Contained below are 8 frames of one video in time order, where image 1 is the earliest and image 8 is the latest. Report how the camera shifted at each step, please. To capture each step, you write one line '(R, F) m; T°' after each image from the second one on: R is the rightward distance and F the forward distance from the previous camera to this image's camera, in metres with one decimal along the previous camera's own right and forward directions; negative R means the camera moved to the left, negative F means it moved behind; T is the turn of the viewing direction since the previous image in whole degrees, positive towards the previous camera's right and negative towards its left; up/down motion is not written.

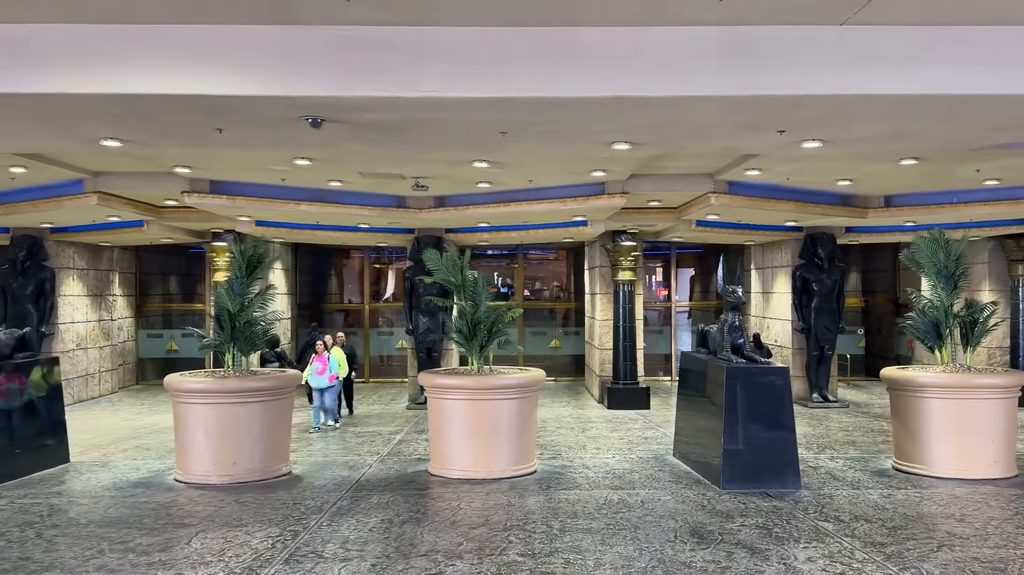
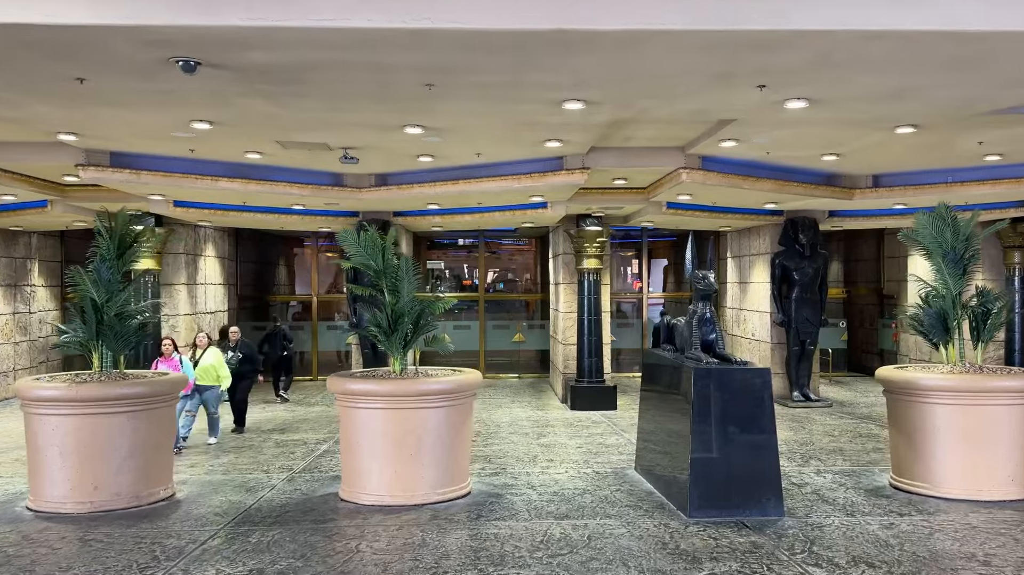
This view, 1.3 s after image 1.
(+0.3, +1.0) m; +1°
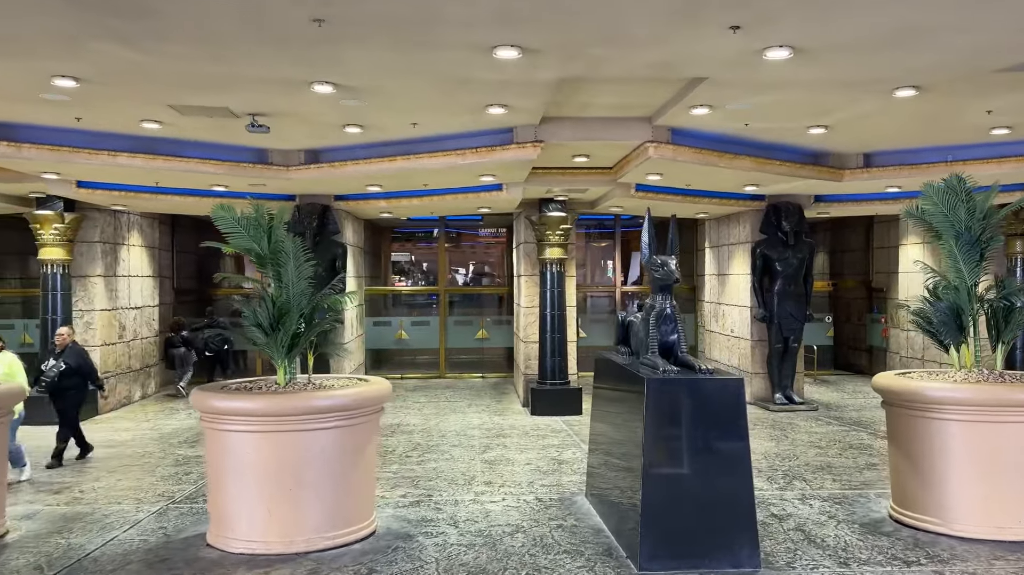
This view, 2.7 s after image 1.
(+0.4, +1.0) m; +1°
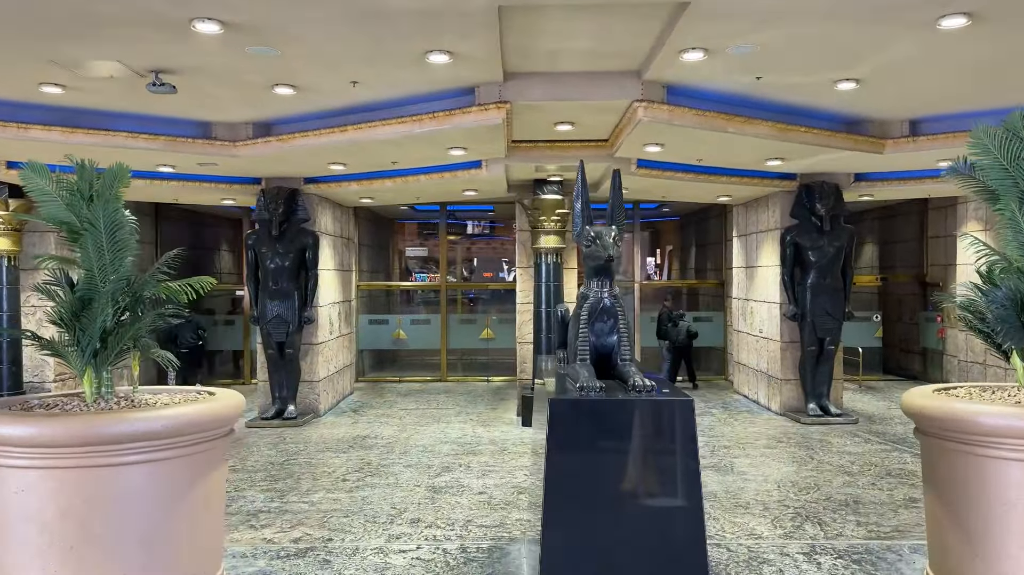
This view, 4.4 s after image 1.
(+0.6, +1.1) m; -4°
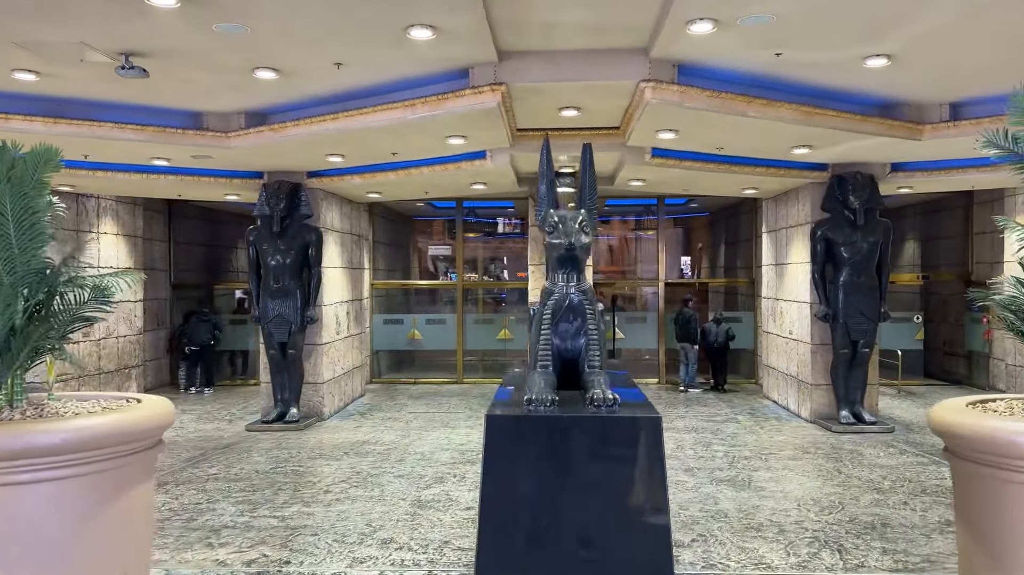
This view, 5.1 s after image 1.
(+0.3, +0.4) m; -3°
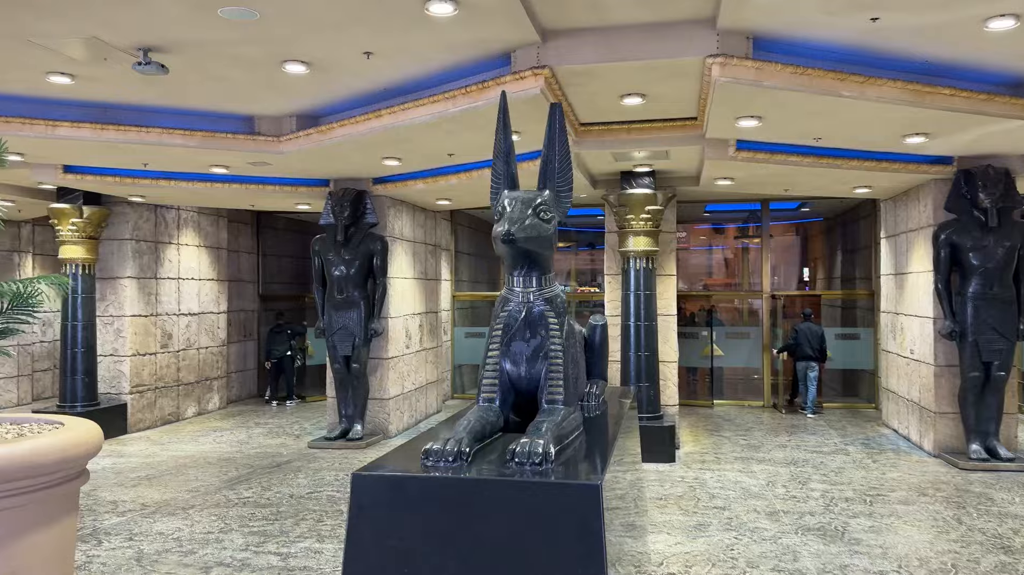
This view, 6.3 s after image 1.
(+0.4, +0.6) m; -8°
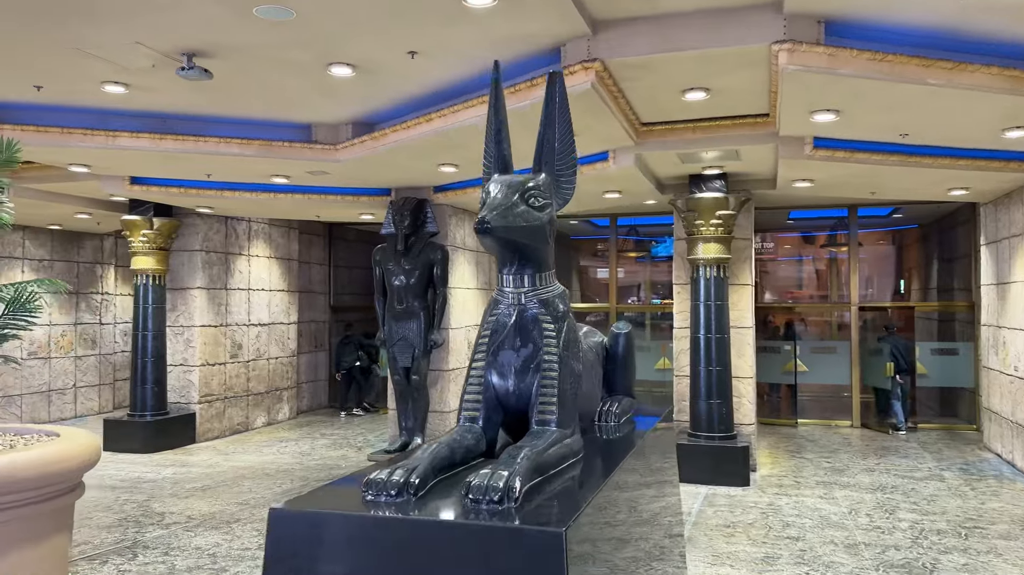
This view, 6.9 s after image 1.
(+0.2, +0.3) m; -6°
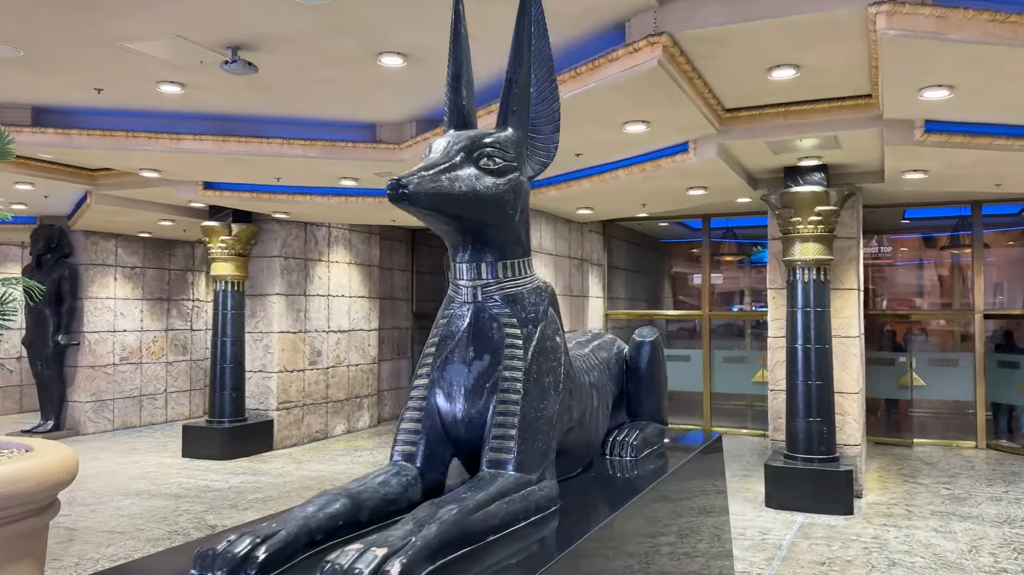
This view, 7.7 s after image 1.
(+0.2, +0.4) m; -7°
